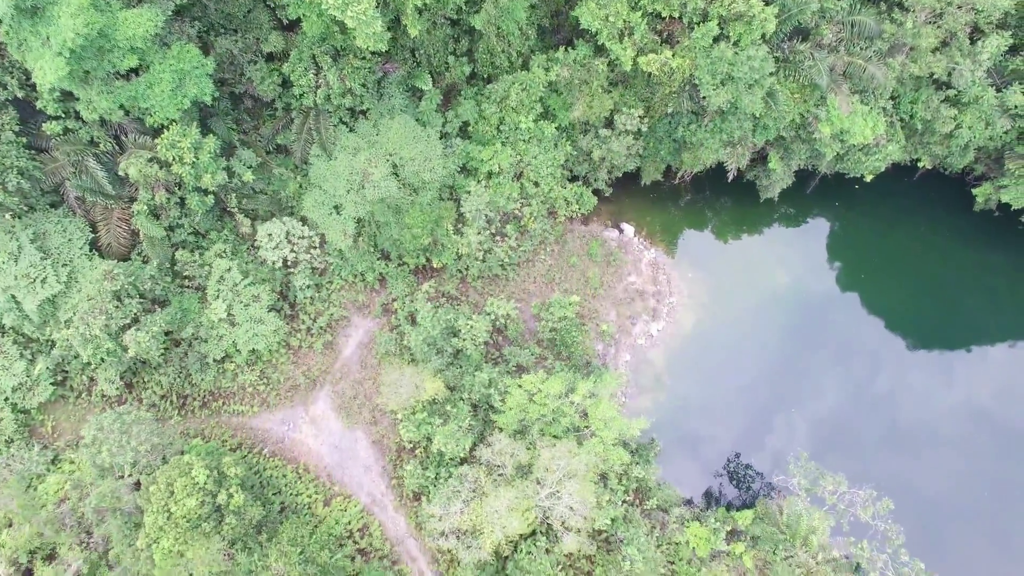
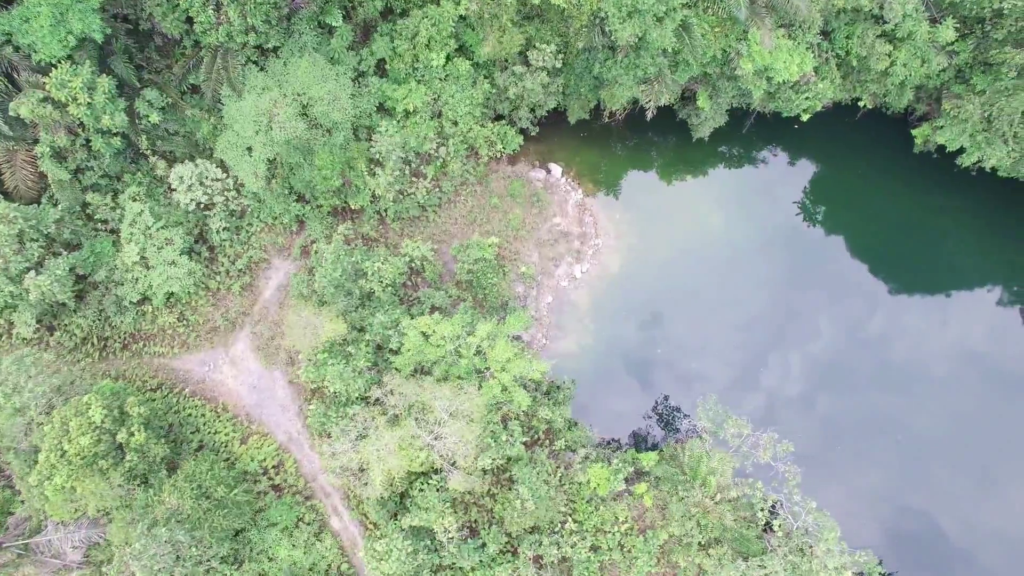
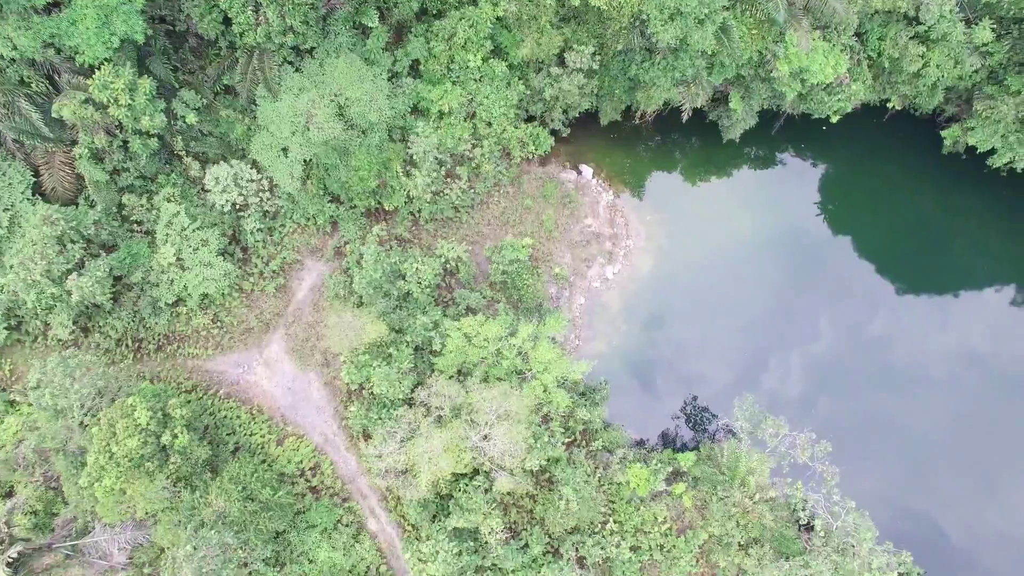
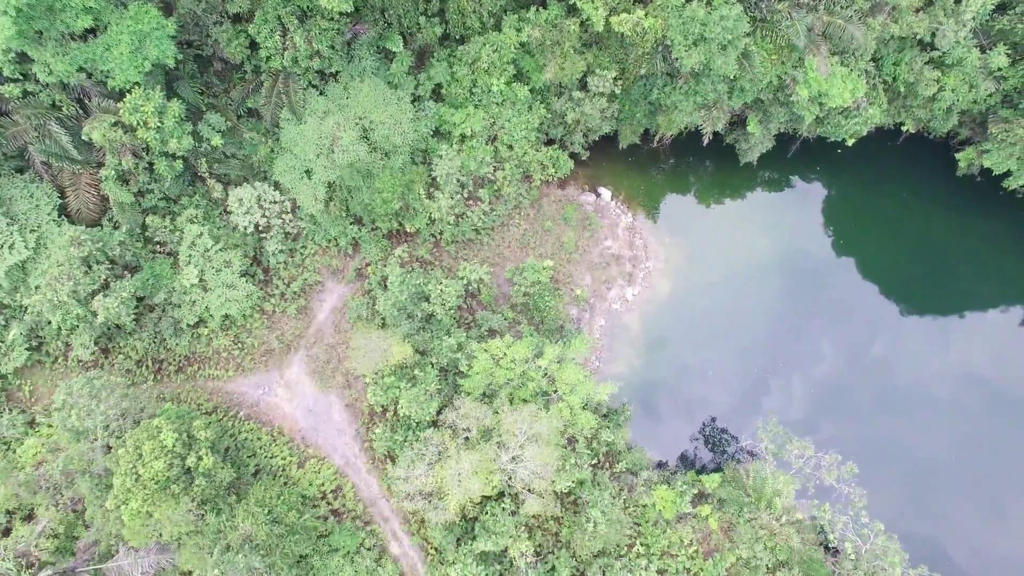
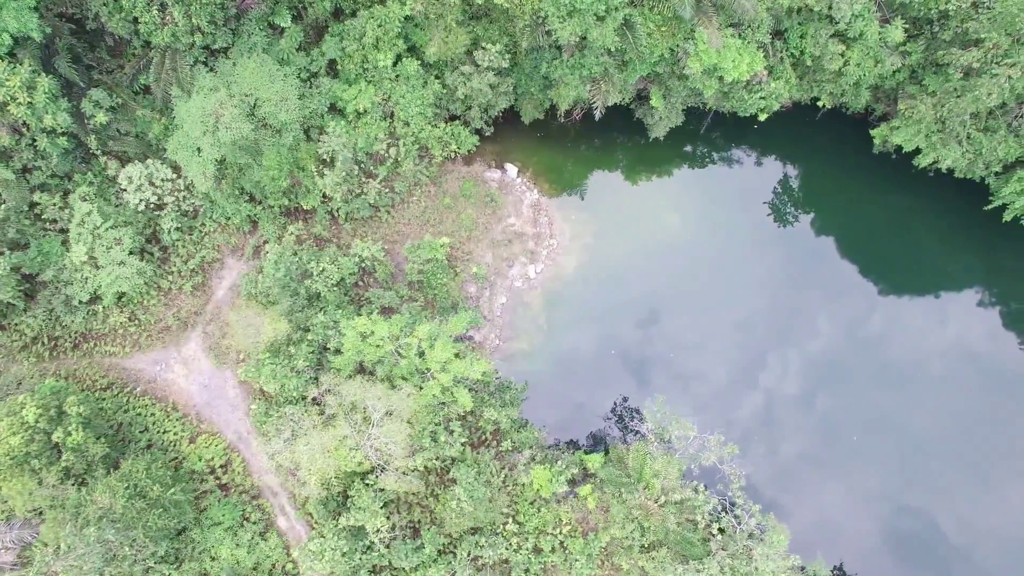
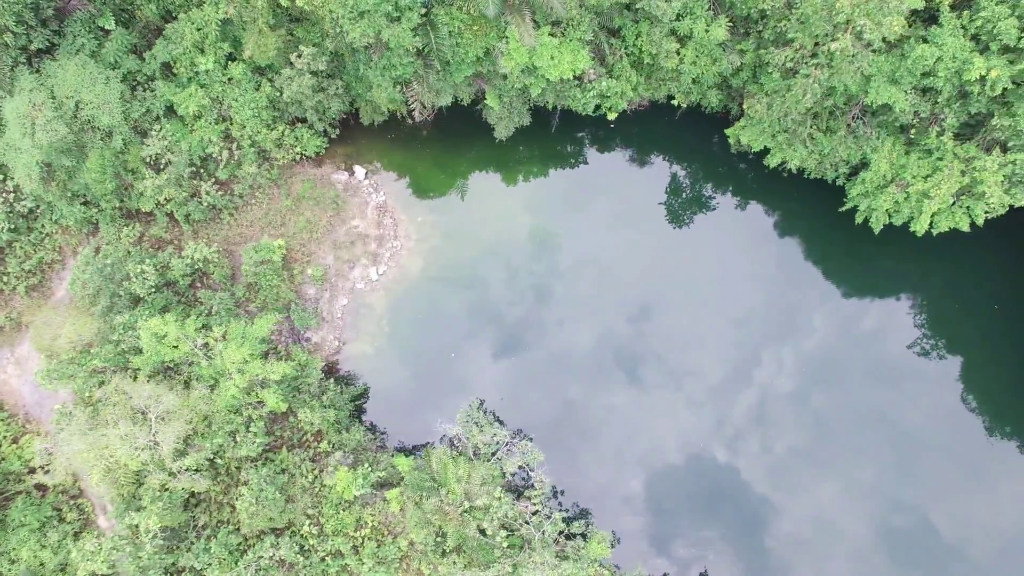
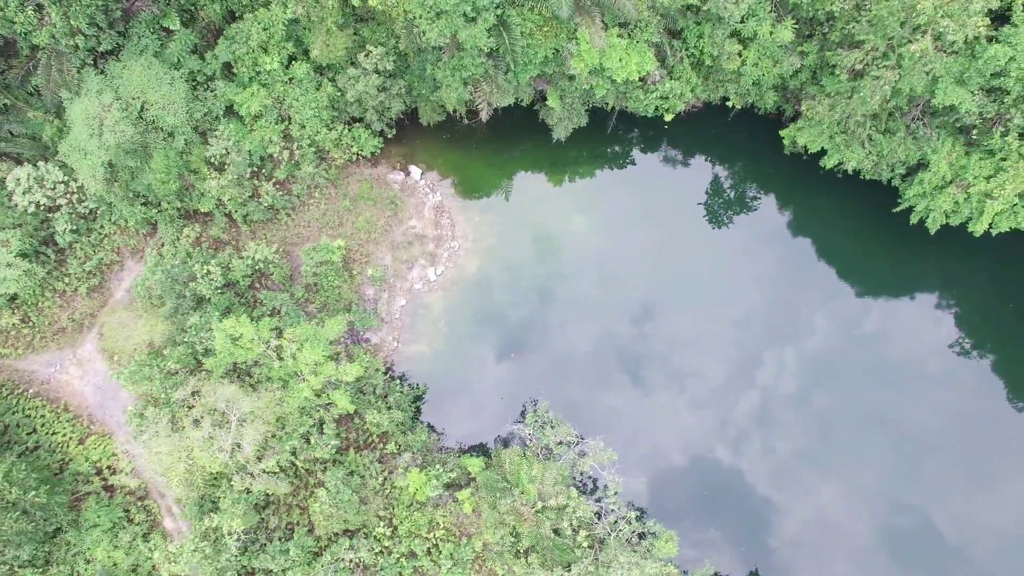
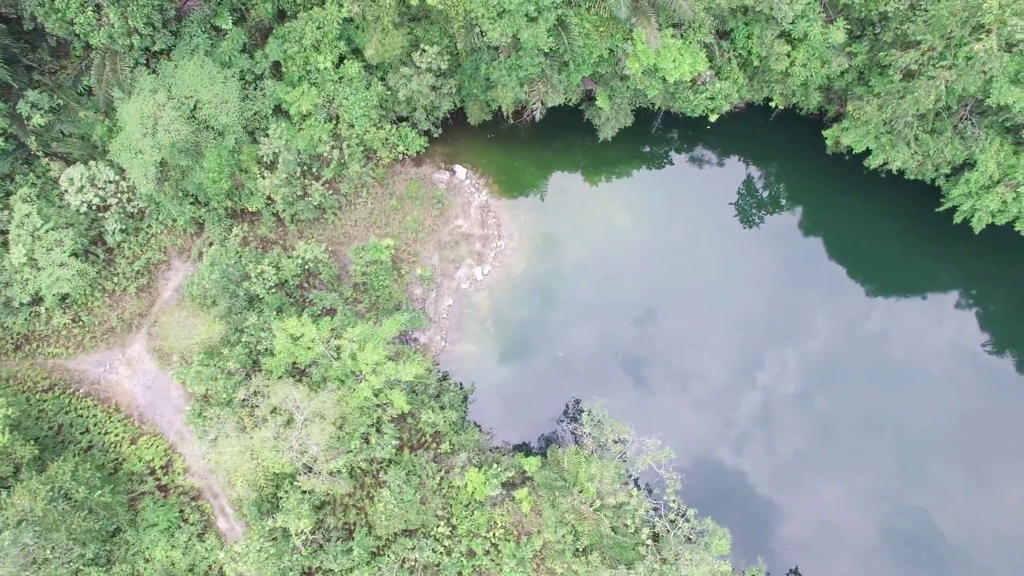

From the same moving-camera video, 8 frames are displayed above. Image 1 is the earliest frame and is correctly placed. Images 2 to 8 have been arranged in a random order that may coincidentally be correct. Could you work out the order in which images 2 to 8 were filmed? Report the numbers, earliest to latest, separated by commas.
4, 3, 2, 5, 8, 7, 6
